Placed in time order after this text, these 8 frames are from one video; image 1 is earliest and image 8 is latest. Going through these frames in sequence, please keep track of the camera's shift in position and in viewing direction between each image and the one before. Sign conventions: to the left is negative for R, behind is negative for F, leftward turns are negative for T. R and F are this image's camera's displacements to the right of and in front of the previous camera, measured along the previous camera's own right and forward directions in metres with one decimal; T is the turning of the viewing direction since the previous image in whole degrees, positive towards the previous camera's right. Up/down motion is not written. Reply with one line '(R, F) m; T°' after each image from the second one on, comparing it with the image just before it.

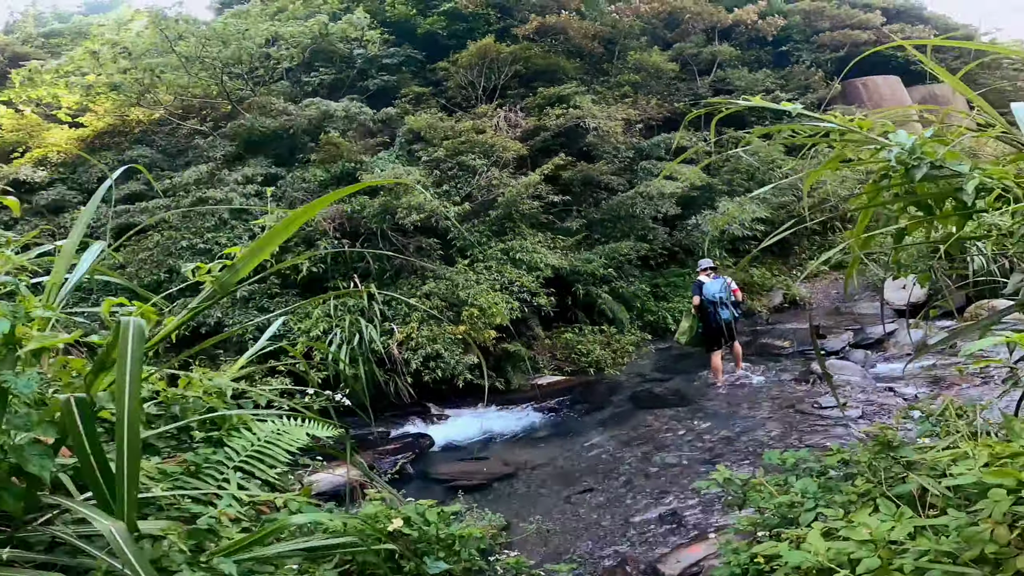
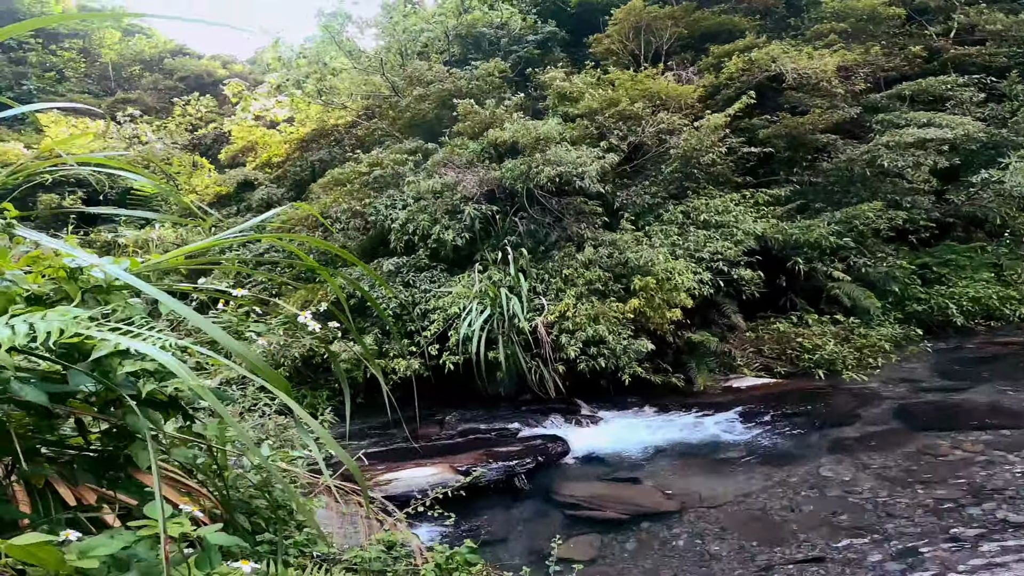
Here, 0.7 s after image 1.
(+0.3, +2.2) m; -22°
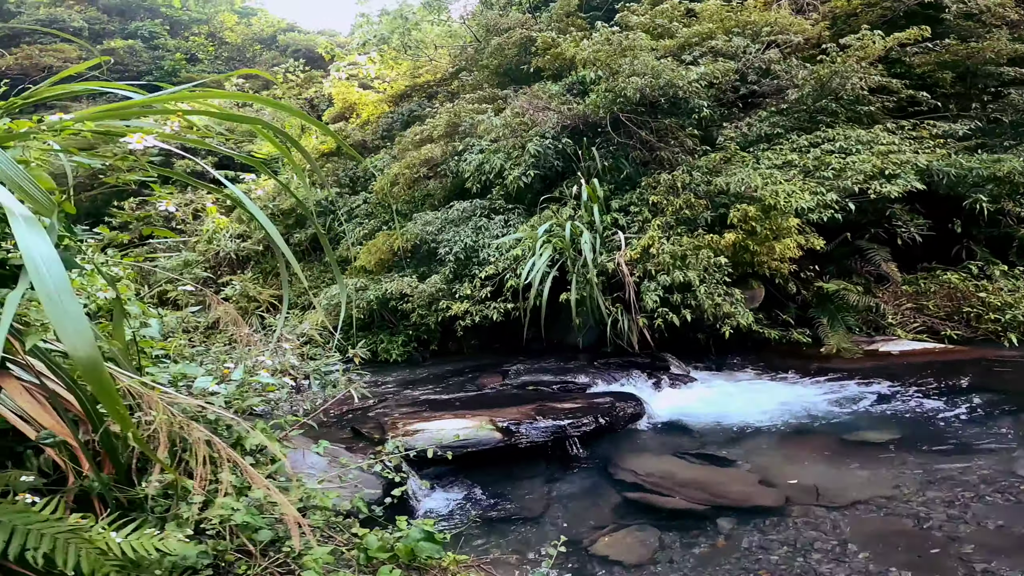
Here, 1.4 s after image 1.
(+0.4, +0.9) m; -12°
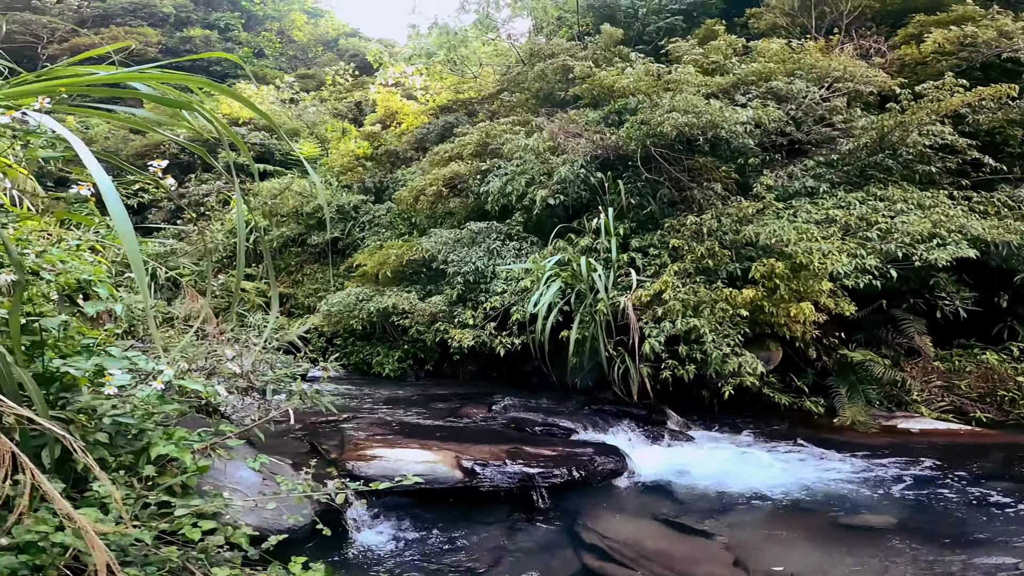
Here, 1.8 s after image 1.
(+0.3, +0.2) m; -4°
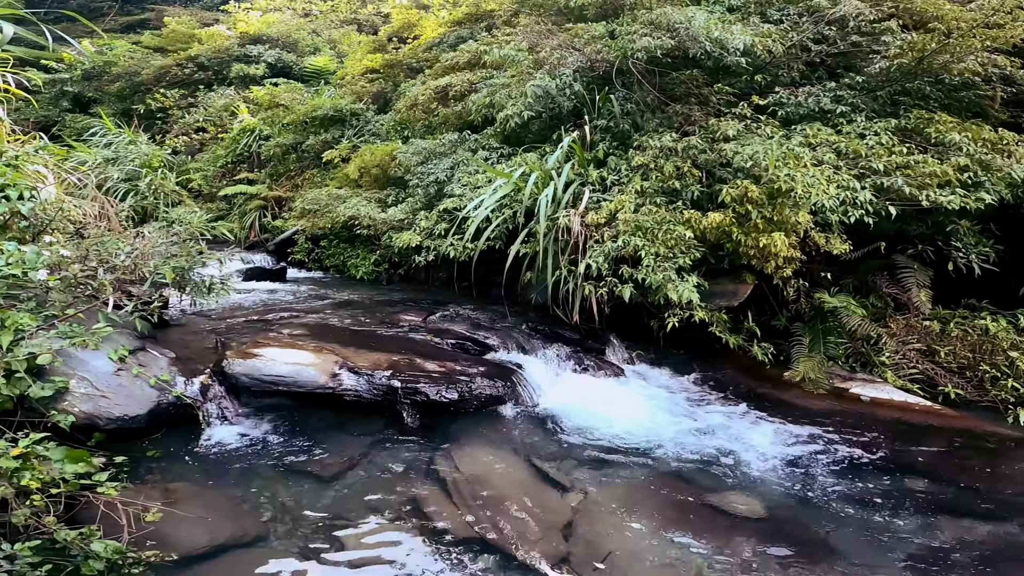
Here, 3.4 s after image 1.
(+1.2, +0.3) m; -7°
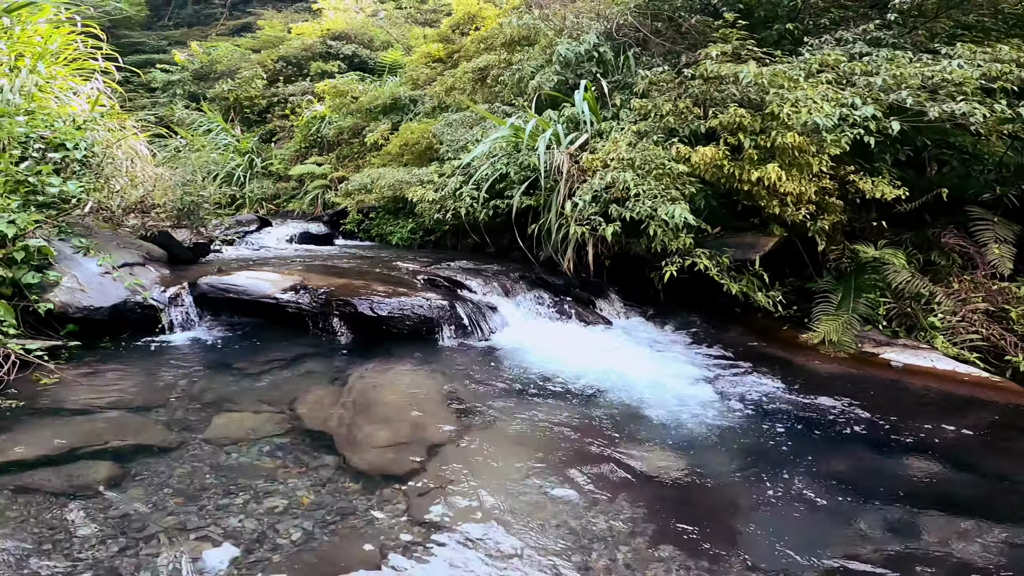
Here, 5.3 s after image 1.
(+1.1, +0.3) m; -13°
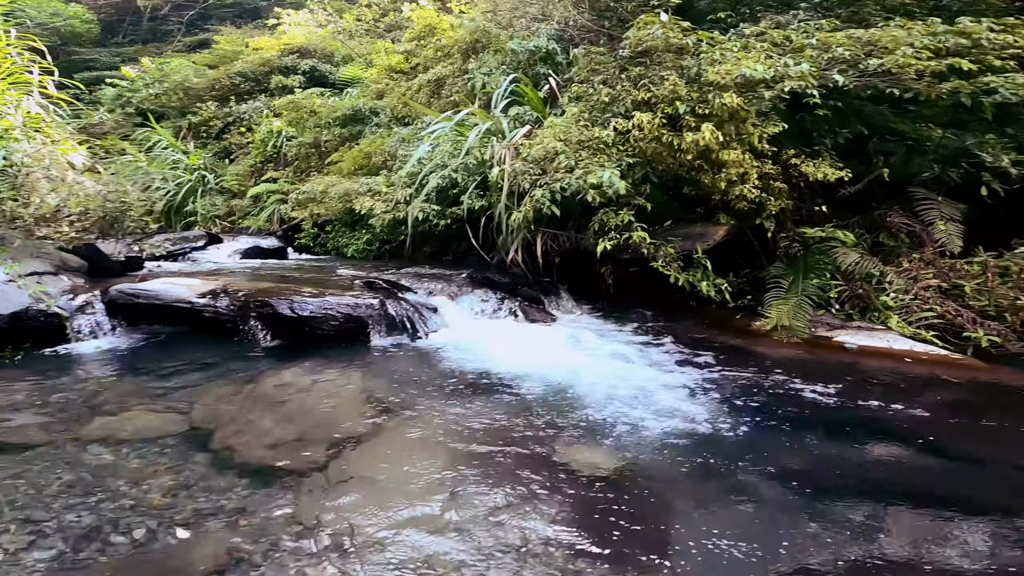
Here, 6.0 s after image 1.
(+0.3, +0.2) m; +1°
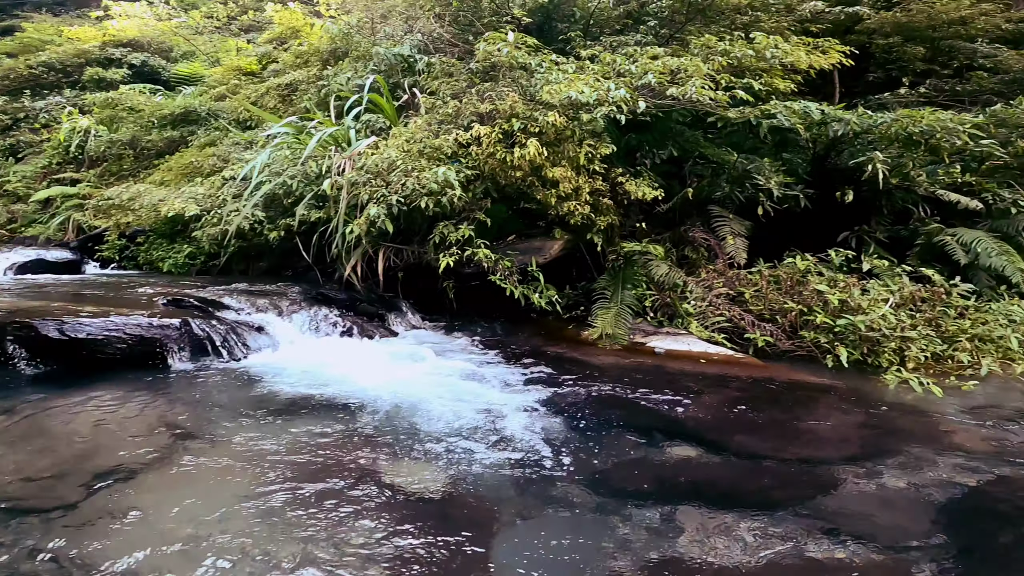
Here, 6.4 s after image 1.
(+0.4, 0.0) m; +11°
